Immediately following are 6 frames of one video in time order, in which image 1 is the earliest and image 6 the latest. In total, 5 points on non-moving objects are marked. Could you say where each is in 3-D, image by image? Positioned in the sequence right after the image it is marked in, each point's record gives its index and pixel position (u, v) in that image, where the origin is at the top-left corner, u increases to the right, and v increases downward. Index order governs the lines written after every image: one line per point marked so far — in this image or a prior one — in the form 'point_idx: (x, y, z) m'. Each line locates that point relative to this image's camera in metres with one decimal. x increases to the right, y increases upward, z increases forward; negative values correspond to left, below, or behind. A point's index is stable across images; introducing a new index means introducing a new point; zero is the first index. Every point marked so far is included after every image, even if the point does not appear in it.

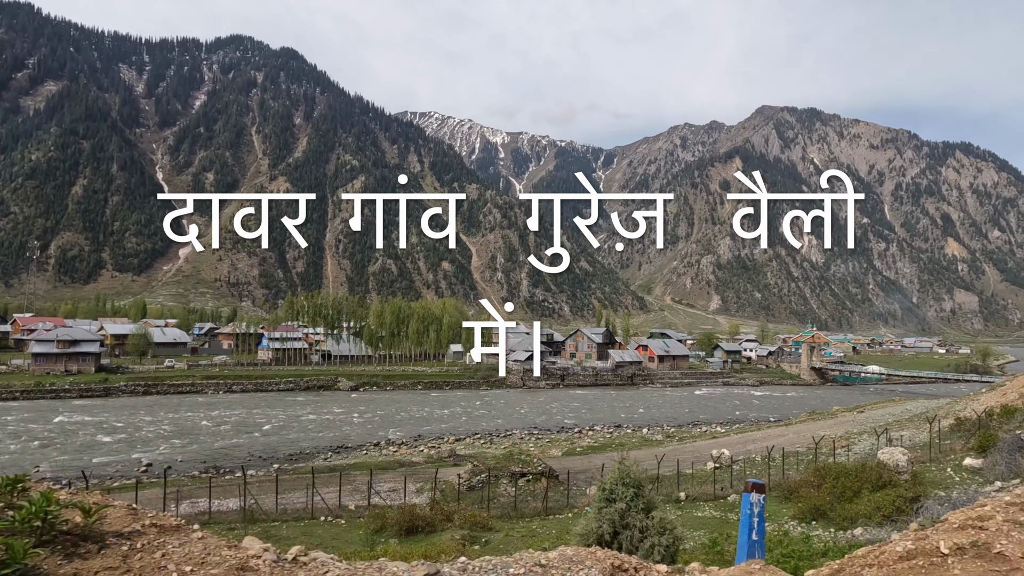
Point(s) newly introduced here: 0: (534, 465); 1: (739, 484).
0: (+0.7, -5.9, +18.8) m
1: (+7.1, -6.1, +17.8) m
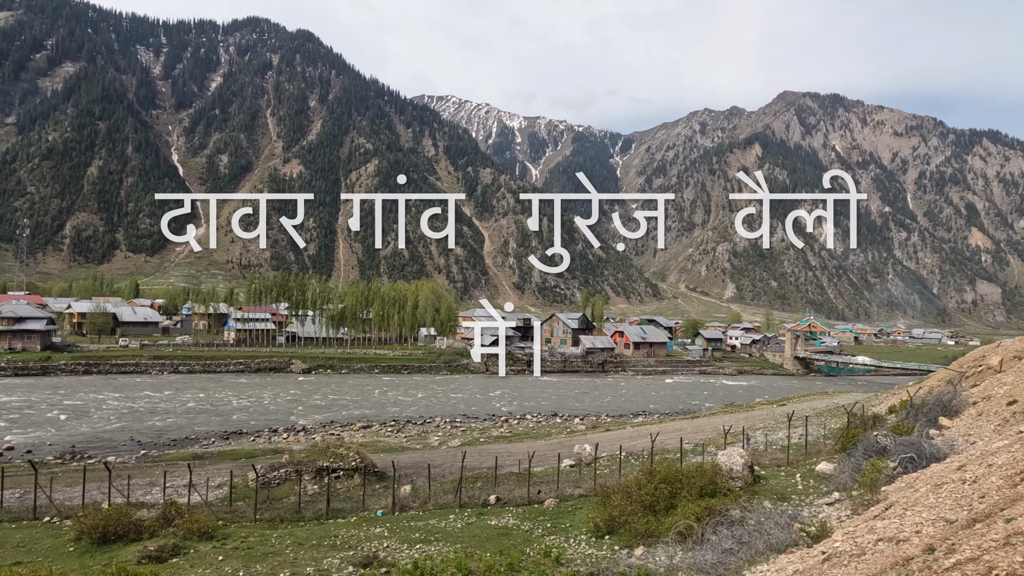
0: (-4.8, -5.1, +16.8) m
1: (+1.5, -5.4, +15.7) m
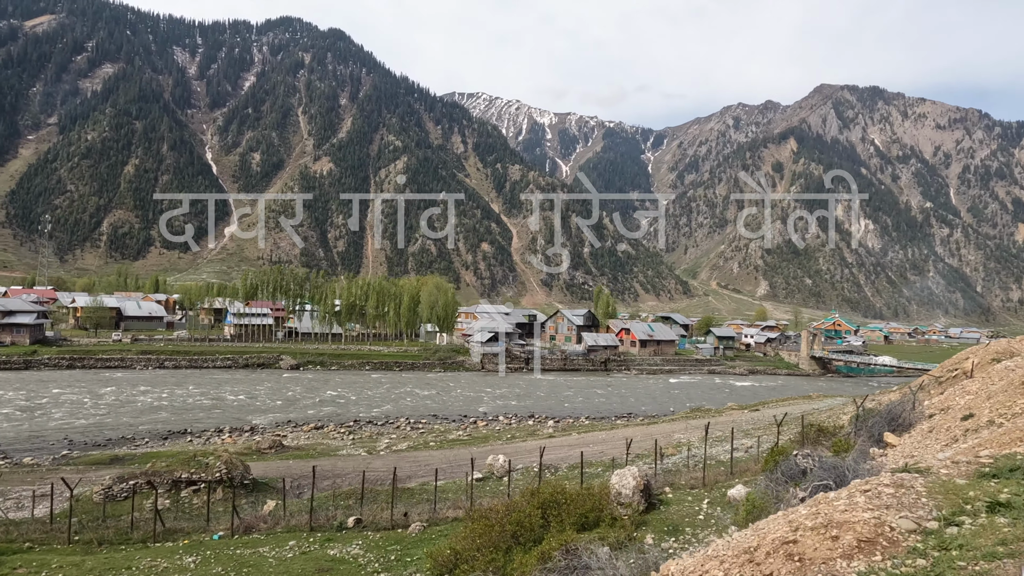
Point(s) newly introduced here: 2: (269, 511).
0: (-7.8, -4.8, +15.0) m
1: (-1.5, -5.2, +13.7) m
2: (-5.8, -5.3, +13.5) m
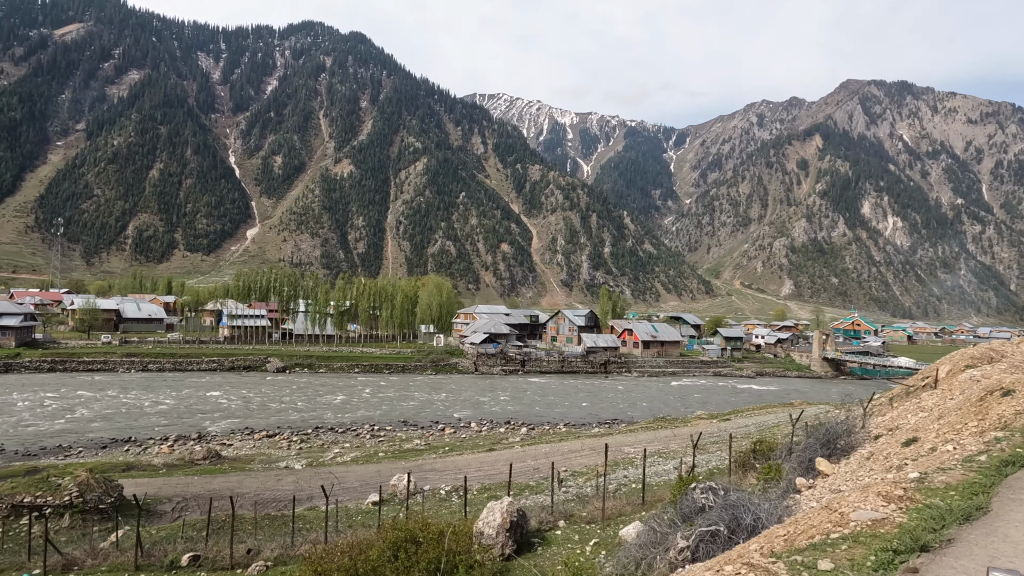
0: (-10.4, -4.8, +13.4) m
1: (-4.1, -5.2, +11.8) m
2: (-8.4, -5.3, +11.8) m
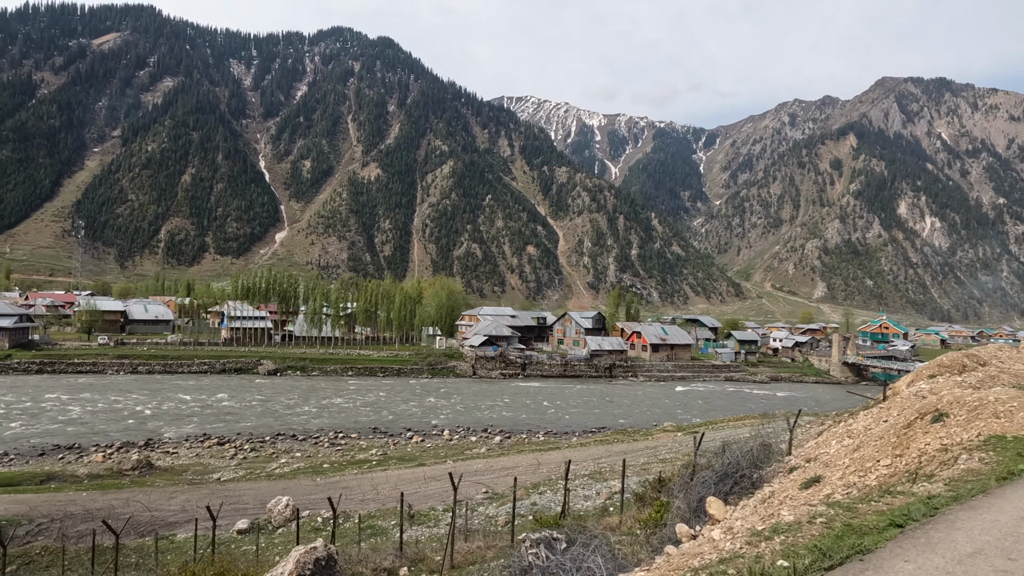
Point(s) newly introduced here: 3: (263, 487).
0: (-13.0, -4.7, +11.9) m
1: (-6.8, -5.1, +10.0) m
2: (-11.1, -5.2, +10.1) m
3: (-7.7, -6.2, +17.5) m
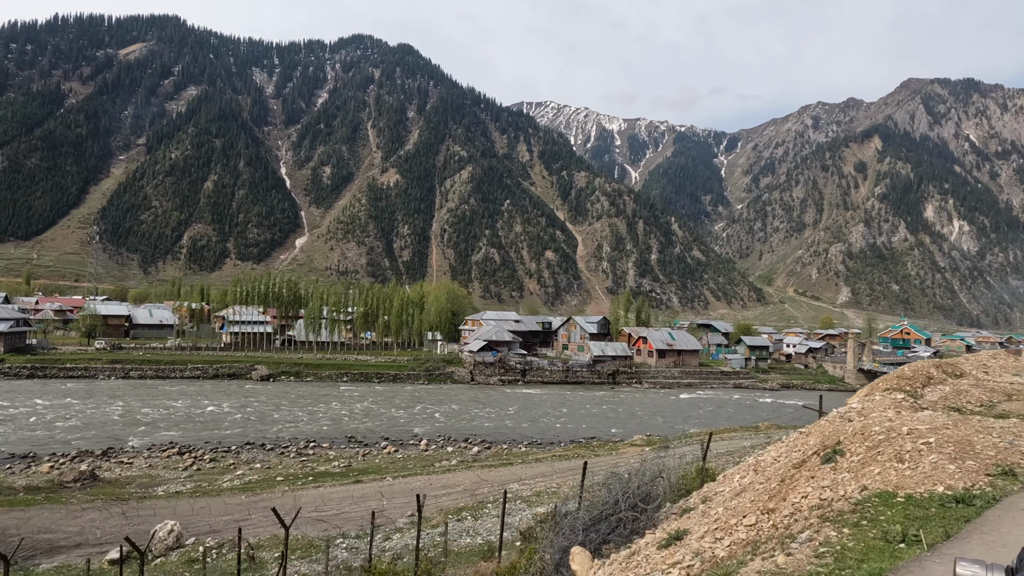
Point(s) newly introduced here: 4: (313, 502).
0: (-14.9, -4.8, +10.8) m
1: (-8.7, -5.1, +8.8) m
2: (-13.0, -5.3, +9.0) m
3: (-9.4, -6.3, +16.3) m
4: (-5.1, -5.9, +15.6) m
